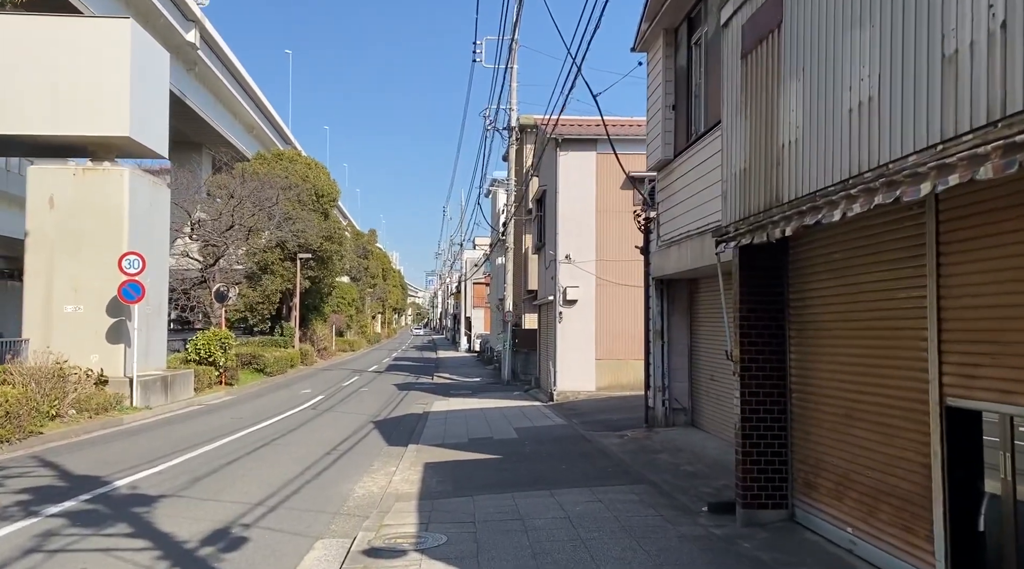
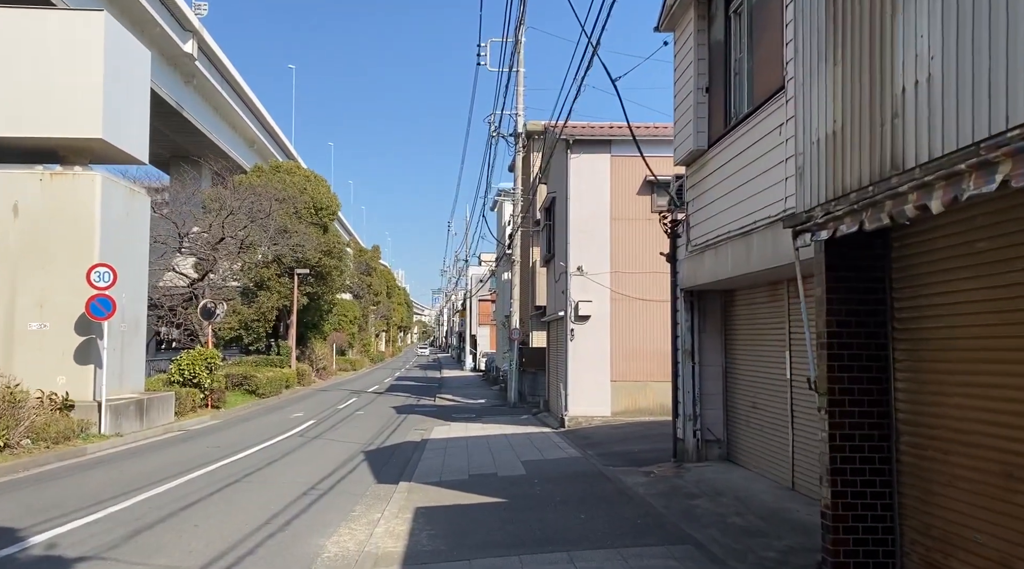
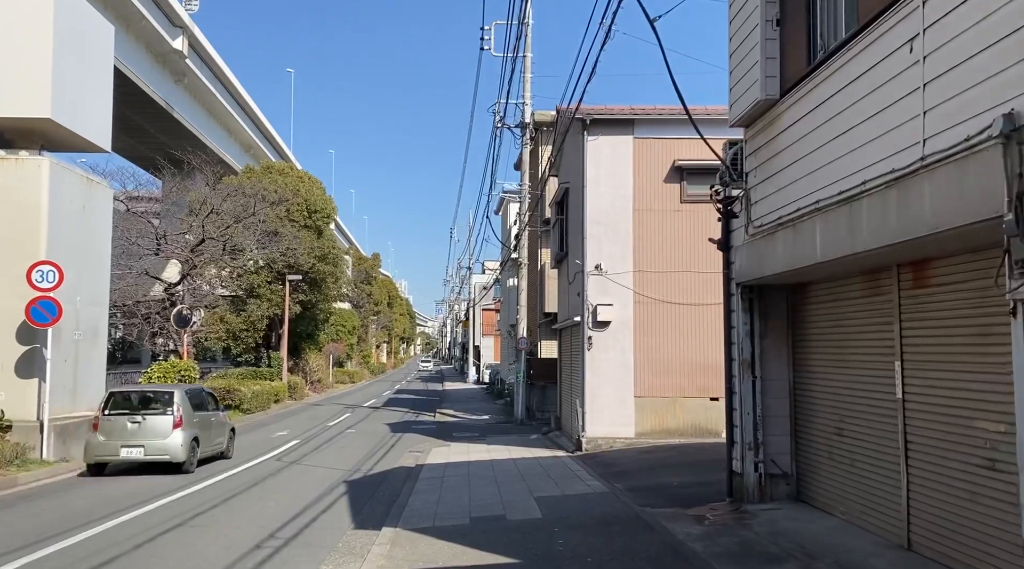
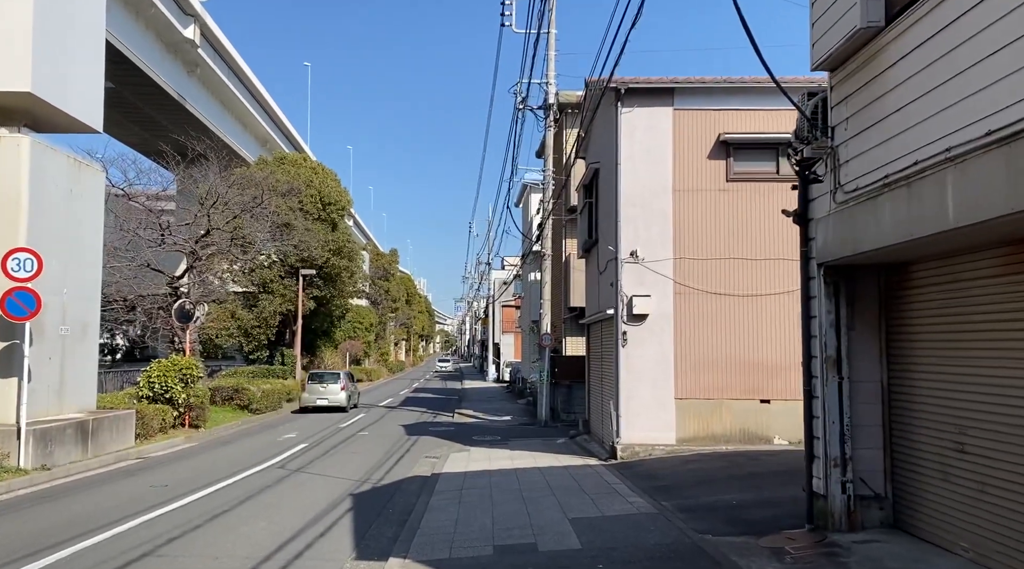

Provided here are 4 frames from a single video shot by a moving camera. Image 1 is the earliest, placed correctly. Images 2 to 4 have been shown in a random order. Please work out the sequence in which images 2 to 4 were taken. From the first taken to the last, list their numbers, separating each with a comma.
2, 3, 4
